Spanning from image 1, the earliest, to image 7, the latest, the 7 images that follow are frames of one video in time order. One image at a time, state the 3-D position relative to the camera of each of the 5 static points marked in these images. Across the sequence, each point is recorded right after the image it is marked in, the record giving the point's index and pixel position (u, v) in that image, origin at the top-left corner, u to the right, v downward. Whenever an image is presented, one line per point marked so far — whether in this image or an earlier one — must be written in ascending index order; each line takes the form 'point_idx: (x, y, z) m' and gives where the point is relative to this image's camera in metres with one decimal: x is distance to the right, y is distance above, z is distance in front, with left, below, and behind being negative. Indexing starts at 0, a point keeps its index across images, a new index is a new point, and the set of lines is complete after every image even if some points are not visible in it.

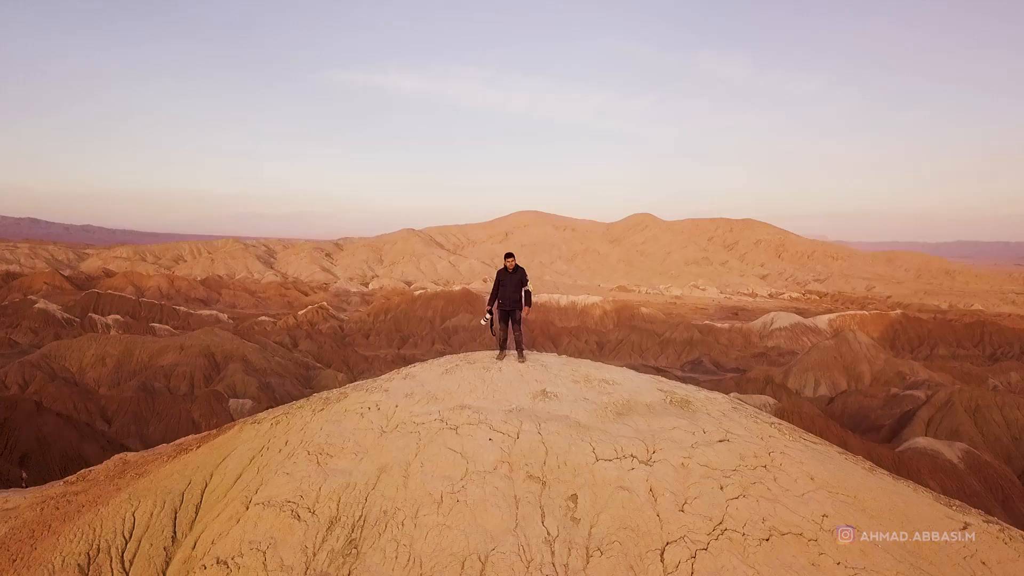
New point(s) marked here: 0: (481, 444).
0: (-0.4, -1.9, +8.7) m
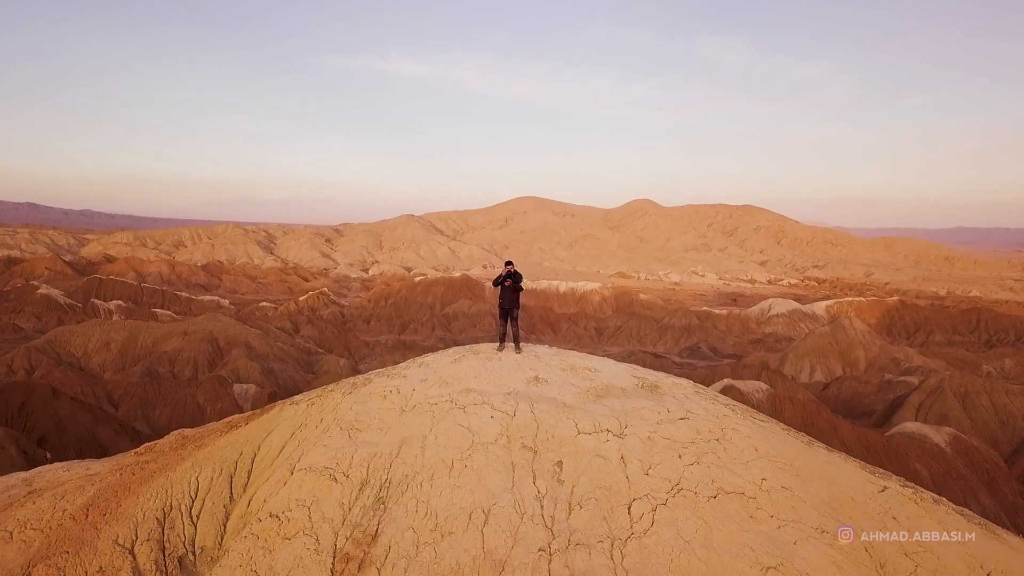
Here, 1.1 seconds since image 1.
0: (-0.4, -1.9, +9.5) m
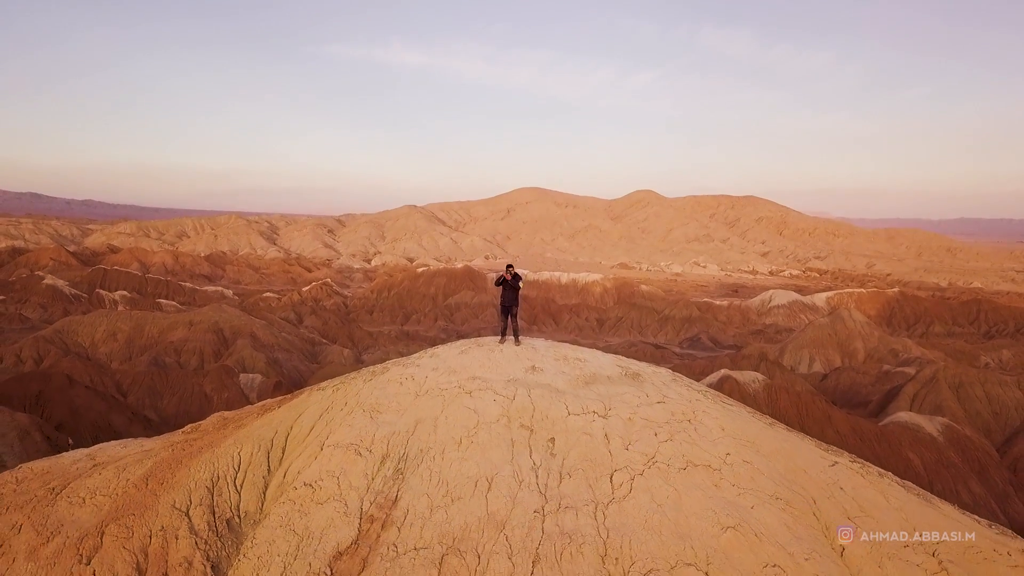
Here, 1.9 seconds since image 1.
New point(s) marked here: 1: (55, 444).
0: (-0.4, -1.8, +10.3) m
1: (-14.2, -4.8, +19.9) m
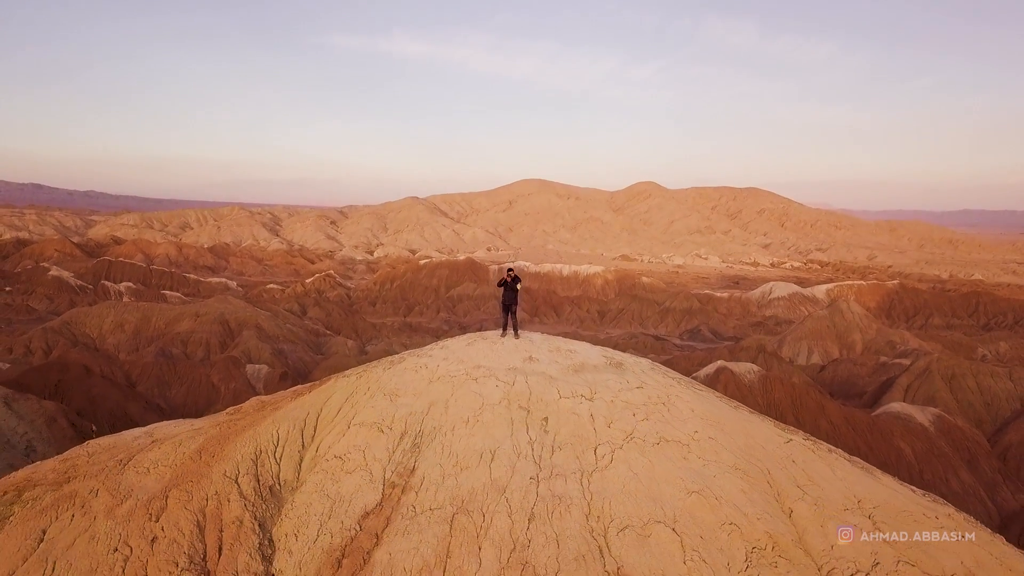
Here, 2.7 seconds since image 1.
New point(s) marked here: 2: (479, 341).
0: (-0.4, -1.8, +11.2) m
1: (-14.1, -4.7, +20.9) m
2: (-0.6, -1.0, +12.6) m
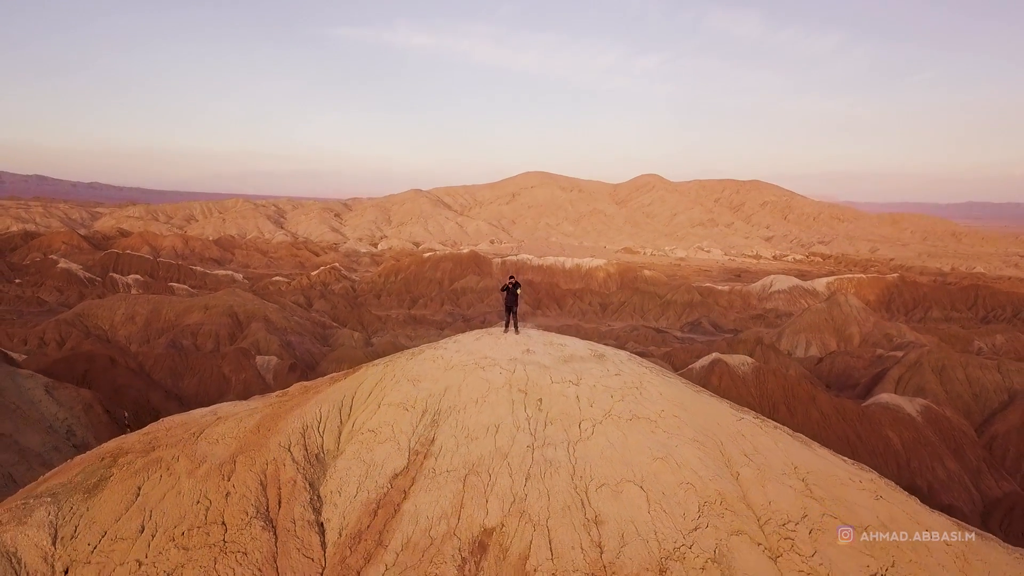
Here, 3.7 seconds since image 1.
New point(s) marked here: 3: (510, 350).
0: (-0.4, -1.8, +12.7) m
1: (-14.1, -4.5, +22.4) m
2: (-0.6, -1.0, +14.1) m
3: (-0.1, -1.3, +13.4) m
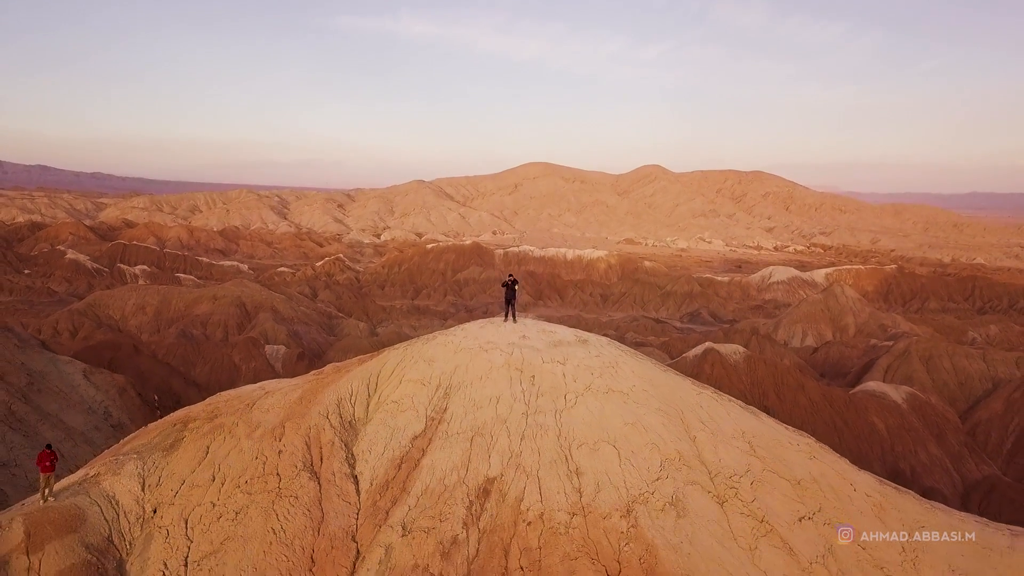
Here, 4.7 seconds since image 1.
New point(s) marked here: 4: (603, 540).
0: (-0.4, -1.6, +14.3) m
1: (-14.0, -4.2, +24.2) m
2: (-0.6, -0.9, +15.7) m
3: (-0.1, -1.2, +15.0) m
4: (+1.6, -4.5, +11.8) m
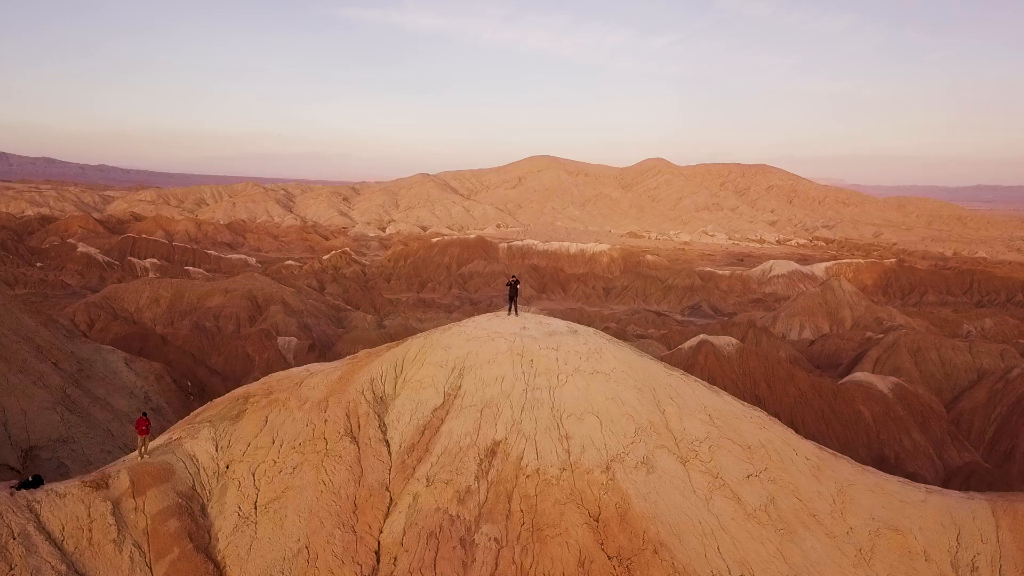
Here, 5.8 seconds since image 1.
0: (-0.3, -1.6, +16.3) m
1: (-13.9, -4.0, +26.3) m
2: (-0.5, -0.8, +17.7) m
3: (0.0, -1.1, +17.0) m
4: (+1.7, -4.5, +13.8) m
